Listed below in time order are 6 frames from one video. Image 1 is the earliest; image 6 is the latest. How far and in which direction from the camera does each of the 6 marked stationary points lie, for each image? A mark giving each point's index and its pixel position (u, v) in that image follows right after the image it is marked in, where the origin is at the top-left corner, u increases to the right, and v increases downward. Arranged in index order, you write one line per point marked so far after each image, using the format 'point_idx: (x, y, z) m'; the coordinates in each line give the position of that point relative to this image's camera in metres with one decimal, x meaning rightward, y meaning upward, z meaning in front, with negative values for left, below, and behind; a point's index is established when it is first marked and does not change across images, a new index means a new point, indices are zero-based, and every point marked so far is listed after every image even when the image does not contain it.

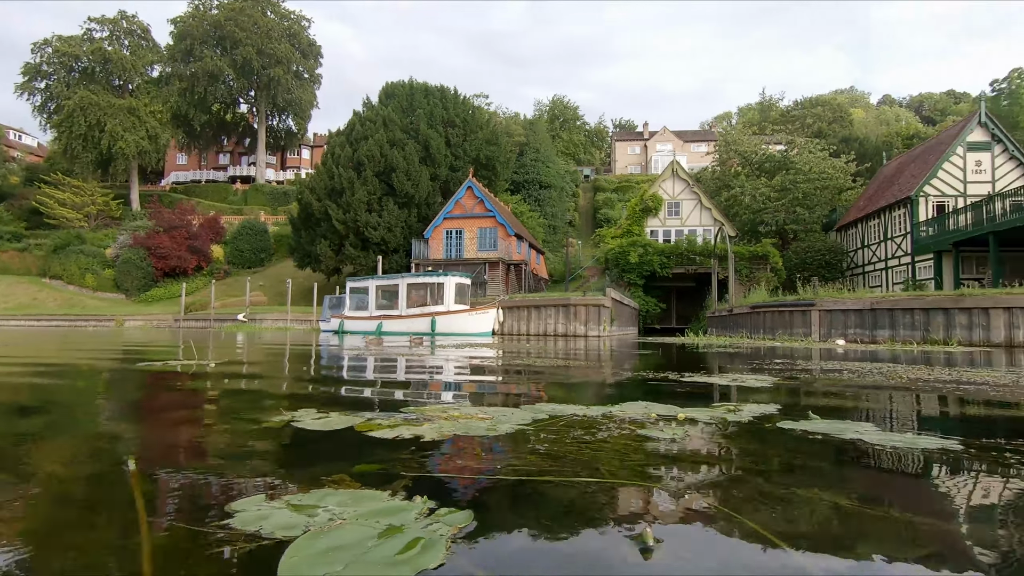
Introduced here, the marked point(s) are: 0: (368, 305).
0: (-5.2, -0.6, +19.5) m
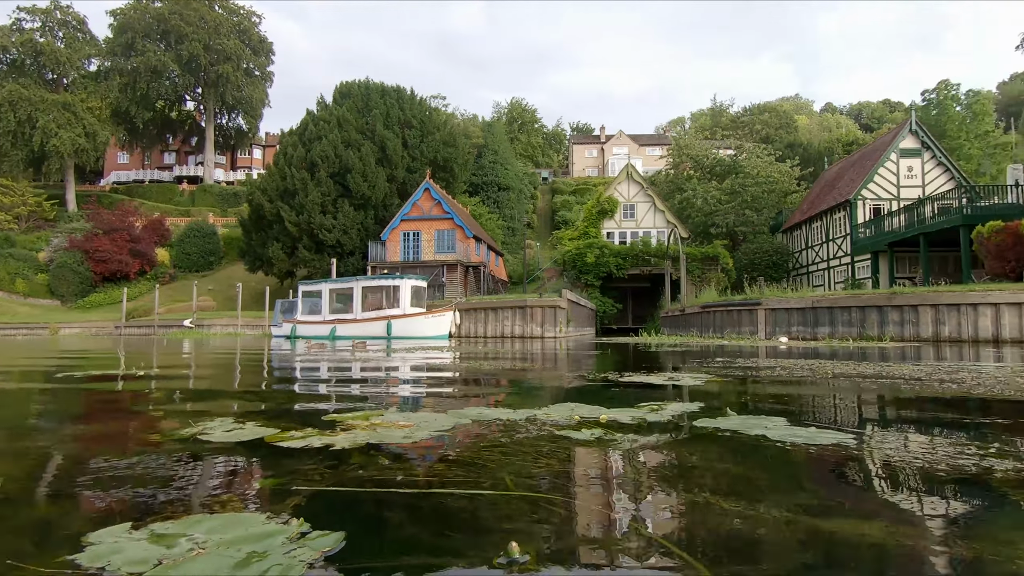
0: (-6.7, -0.7, +19.1) m
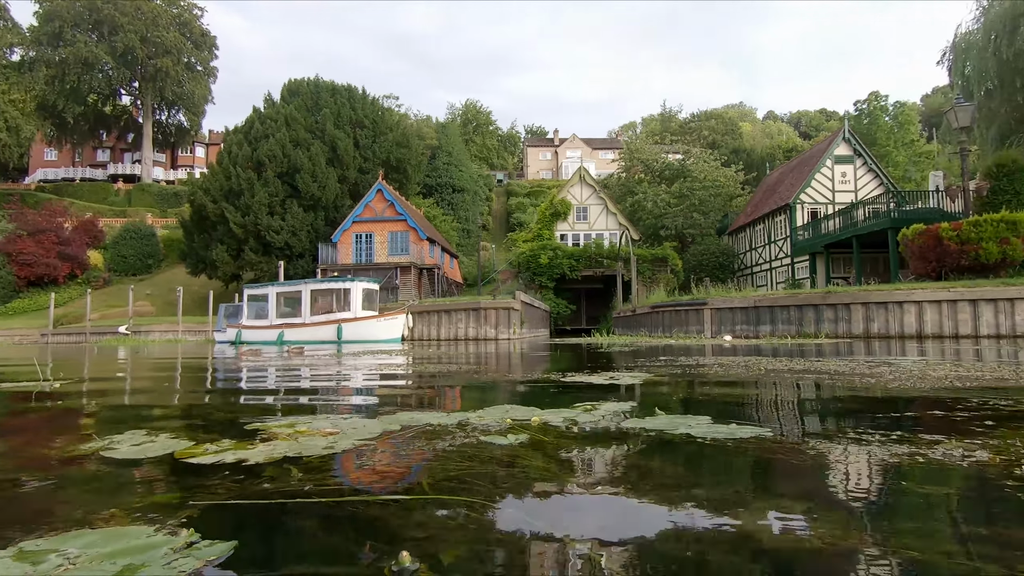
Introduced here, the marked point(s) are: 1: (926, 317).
0: (-8.4, -0.9, +18.4) m
1: (+9.7, -0.7, +12.6) m
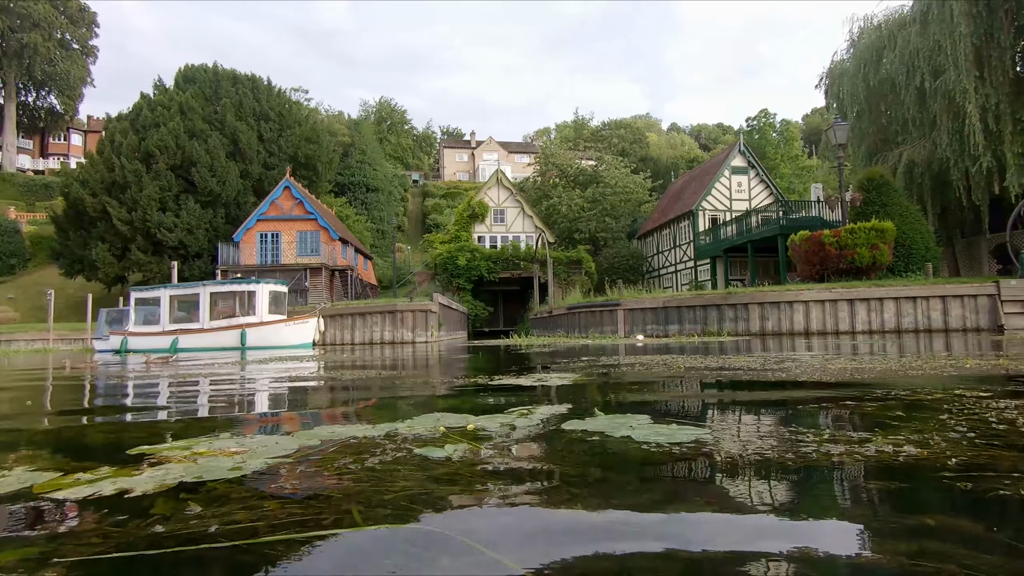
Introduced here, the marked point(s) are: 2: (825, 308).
0: (-11.0, -0.9, +16.8) m
1: (+7.7, -0.7, +13.8) m
2: (+8.0, -0.5, +13.8) m
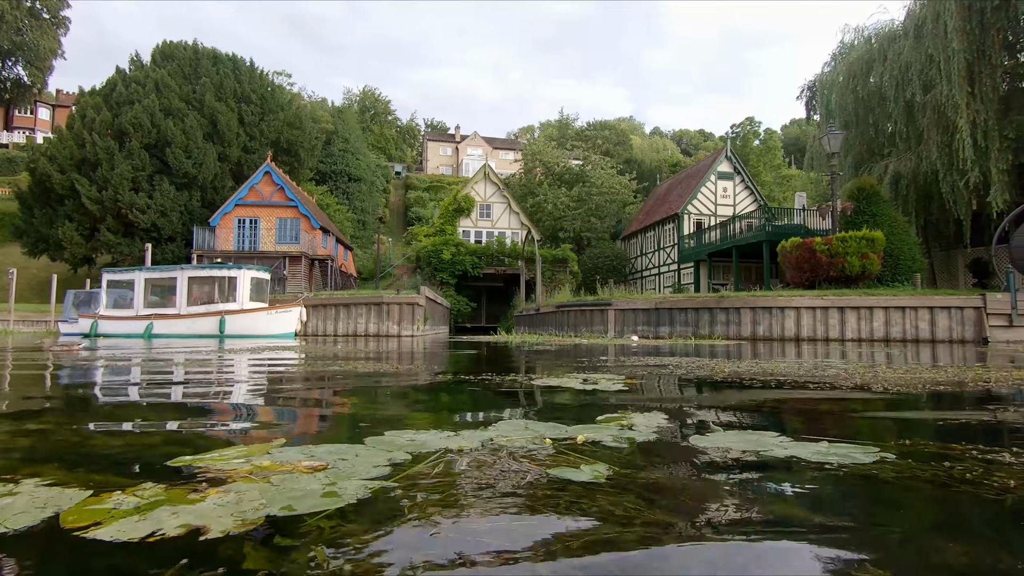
0: (-11.3, -0.4, +16.0) m
1: (+7.5, -0.9, +13.8) m
2: (+7.8, -0.7, +13.8) m
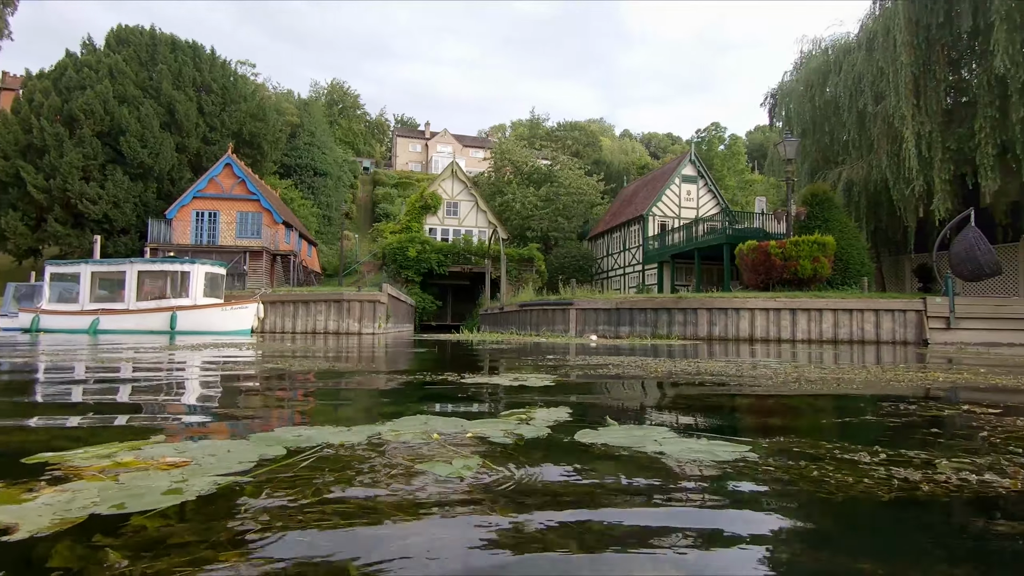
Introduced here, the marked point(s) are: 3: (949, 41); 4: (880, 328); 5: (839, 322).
0: (-12.4, -0.2, +15.4) m
1: (+6.5, -0.9, +14.2) m
2: (+6.8, -0.7, +14.2) m
3: (+12.3, +7.0, +15.2) m
4: (+9.4, -1.0, +13.8) m
5: (+8.5, -0.9, +14.0) m
